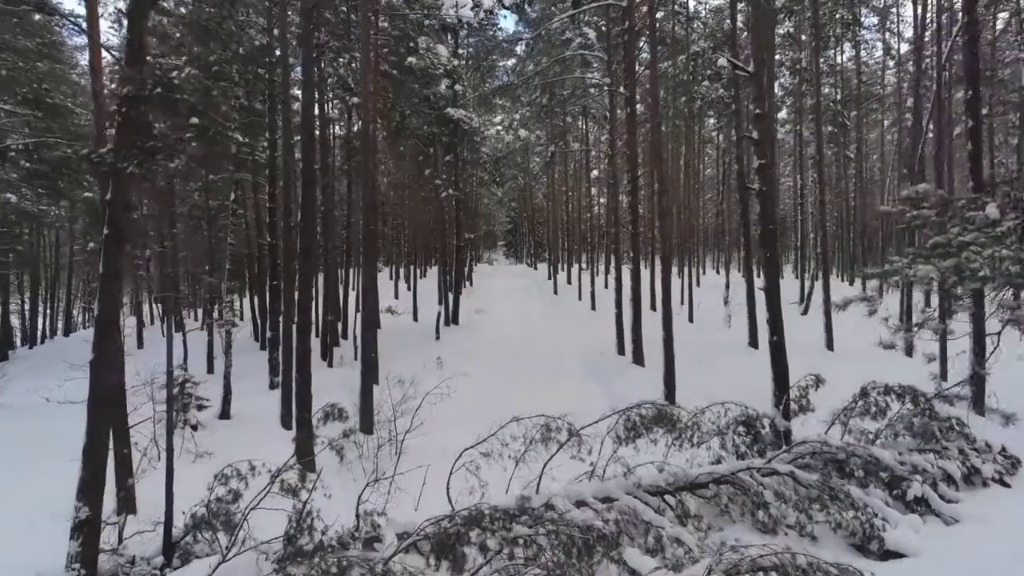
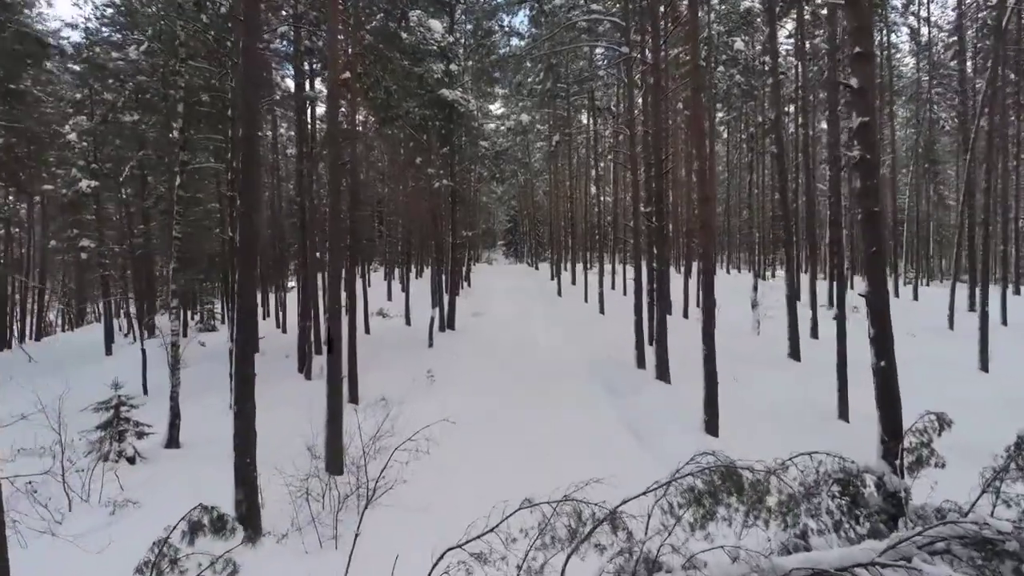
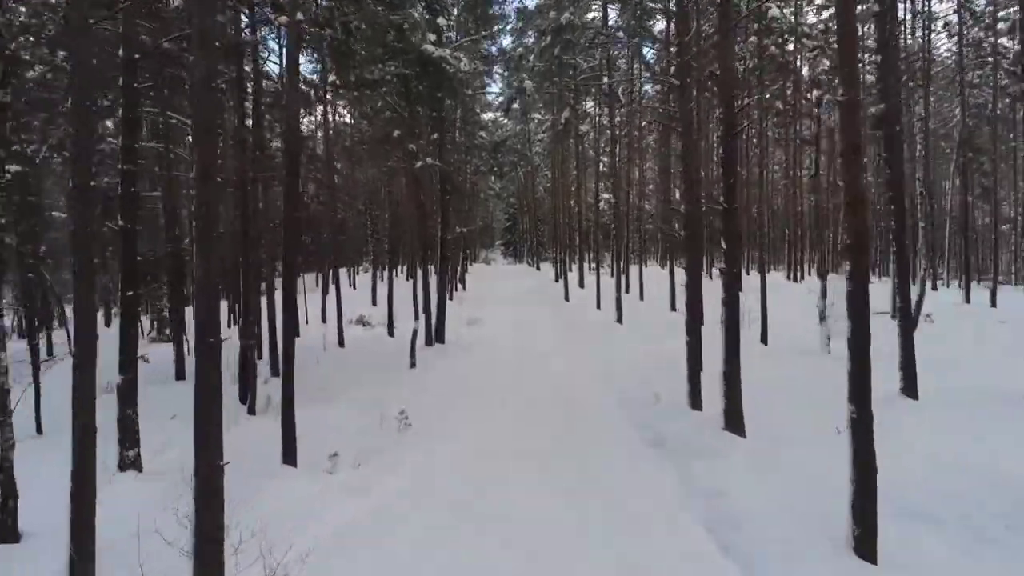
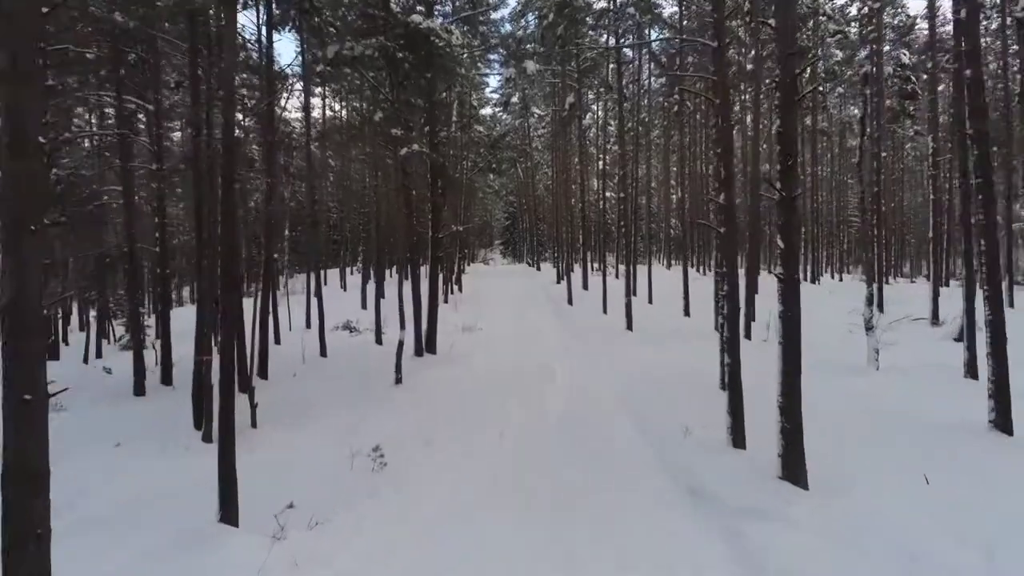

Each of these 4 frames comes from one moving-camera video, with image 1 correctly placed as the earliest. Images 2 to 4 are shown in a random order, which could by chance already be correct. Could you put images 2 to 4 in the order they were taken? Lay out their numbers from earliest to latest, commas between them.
2, 3, 4
